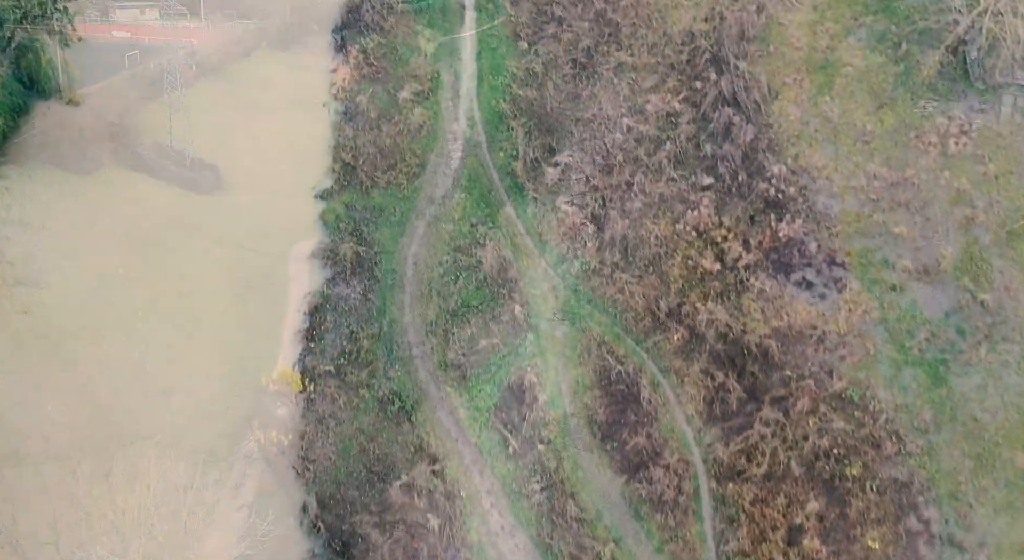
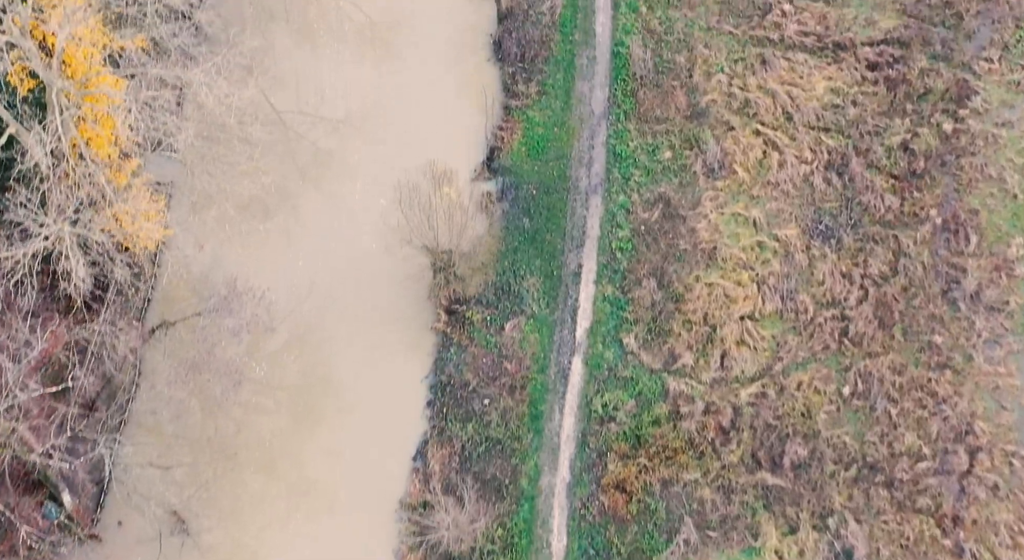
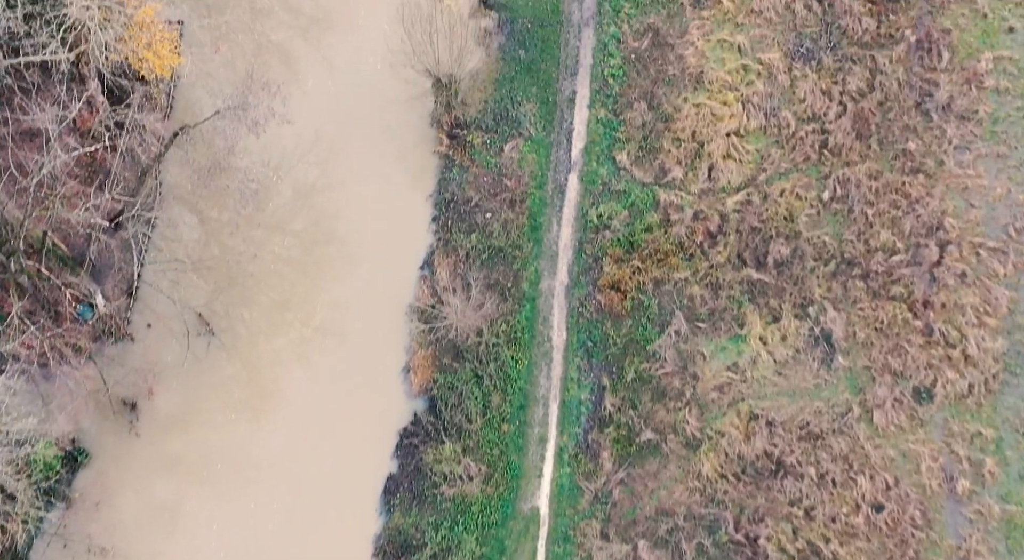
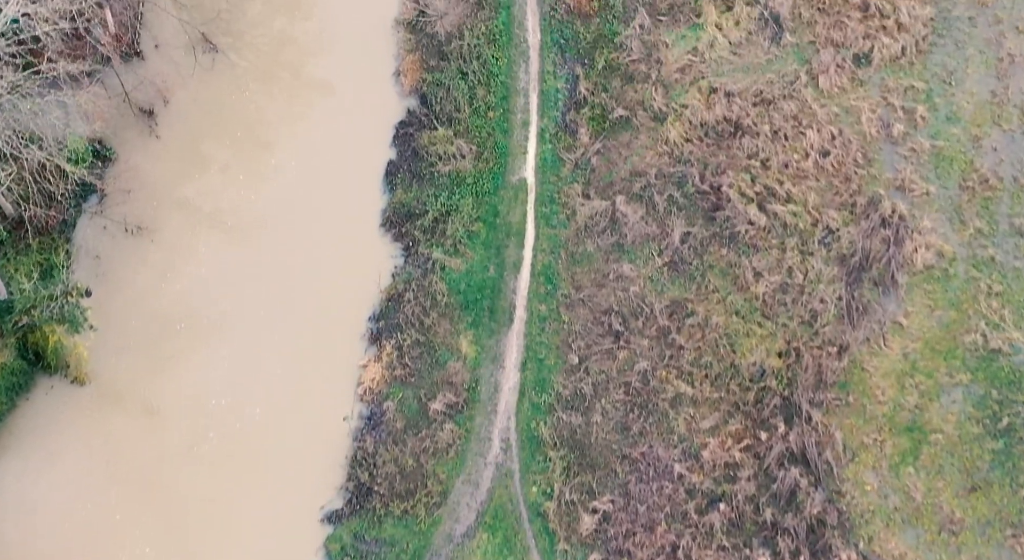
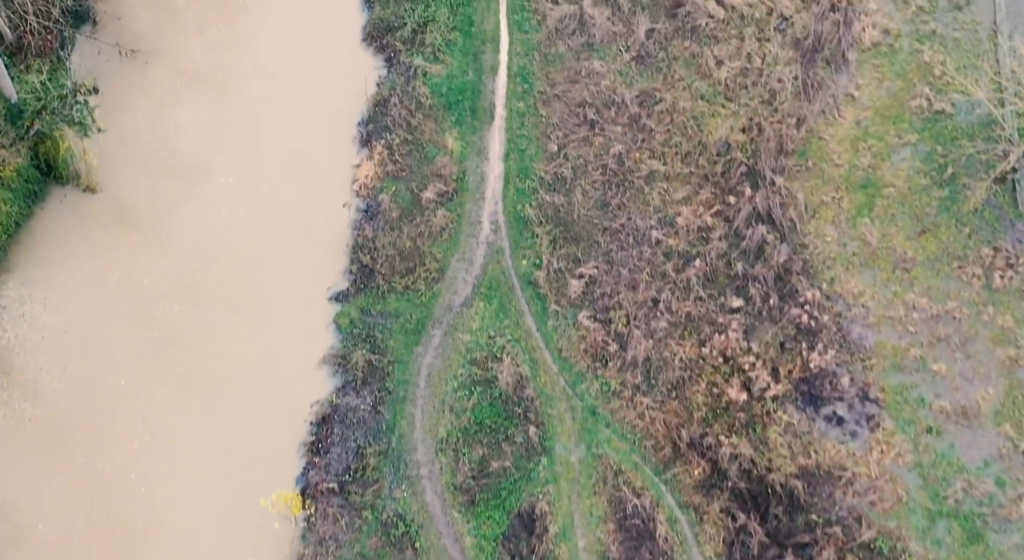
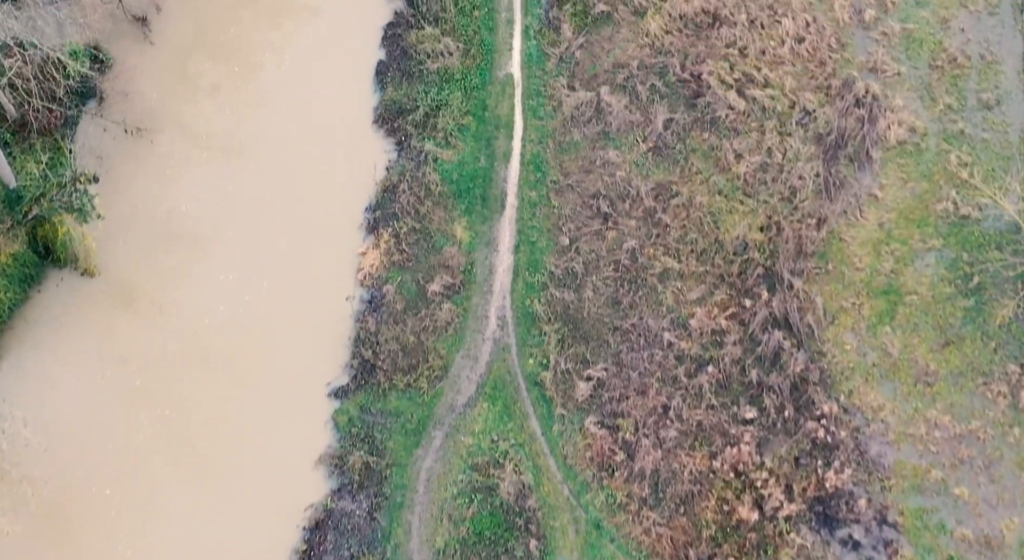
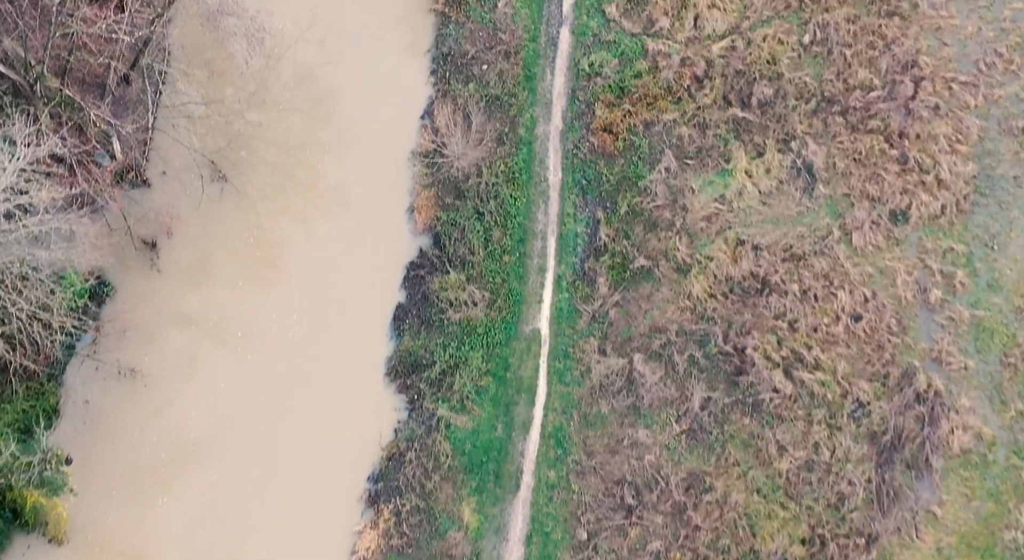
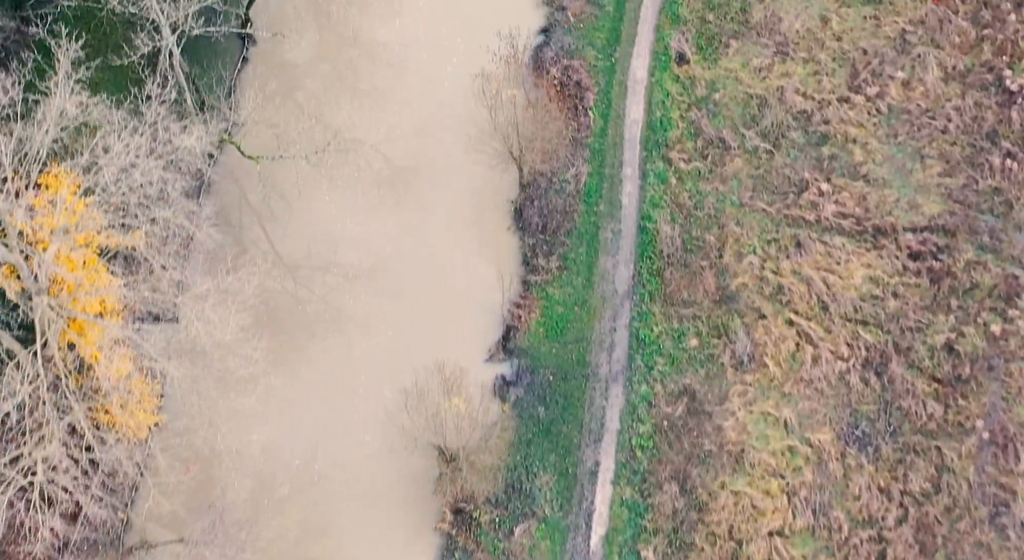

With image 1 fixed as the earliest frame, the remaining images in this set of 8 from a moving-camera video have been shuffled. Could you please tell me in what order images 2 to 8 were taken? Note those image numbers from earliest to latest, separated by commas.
5, 6, 4, 7, 3, 2, 8
